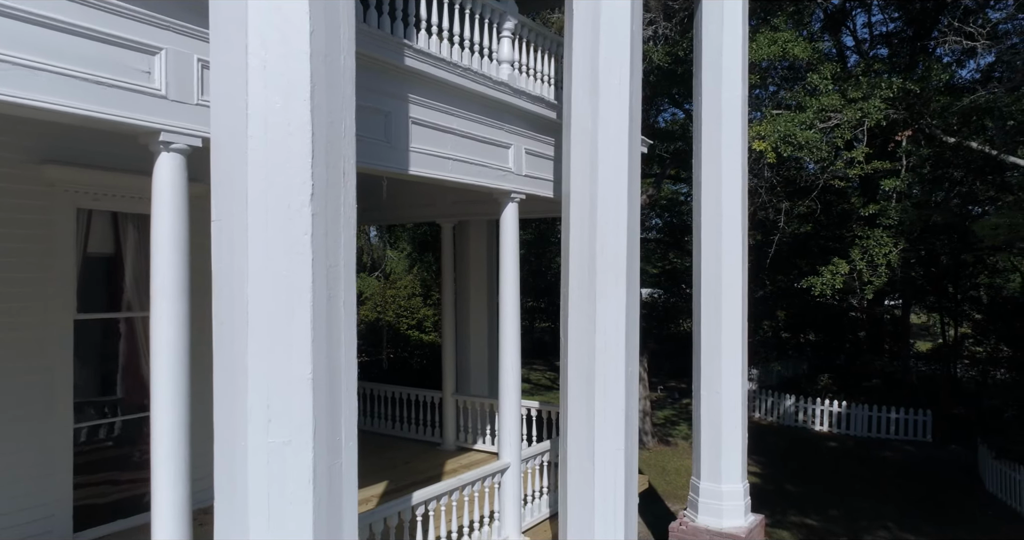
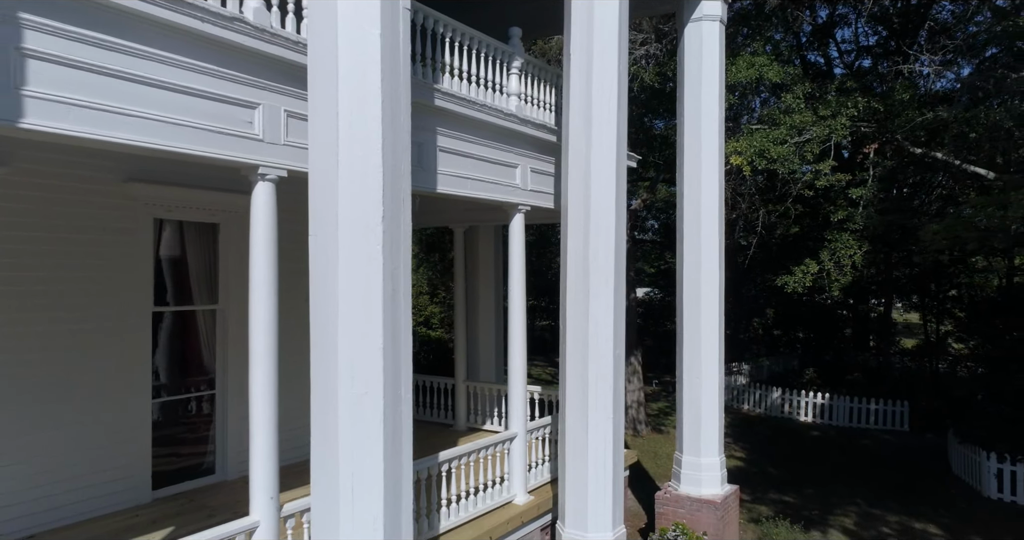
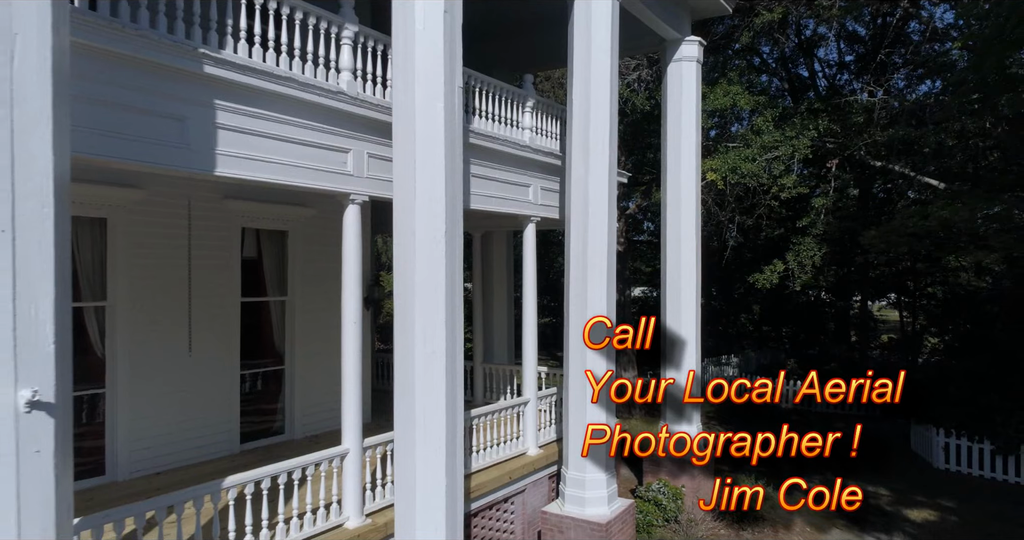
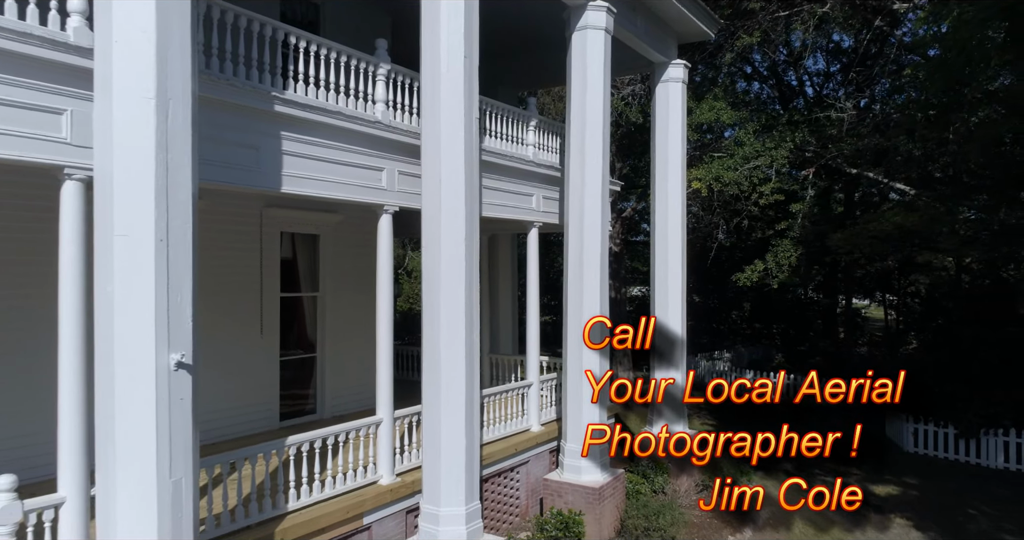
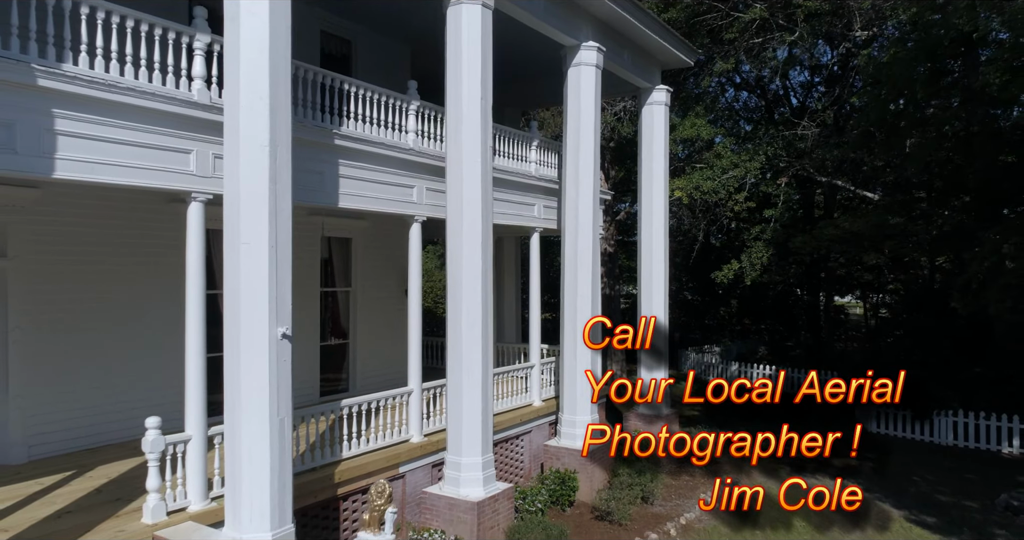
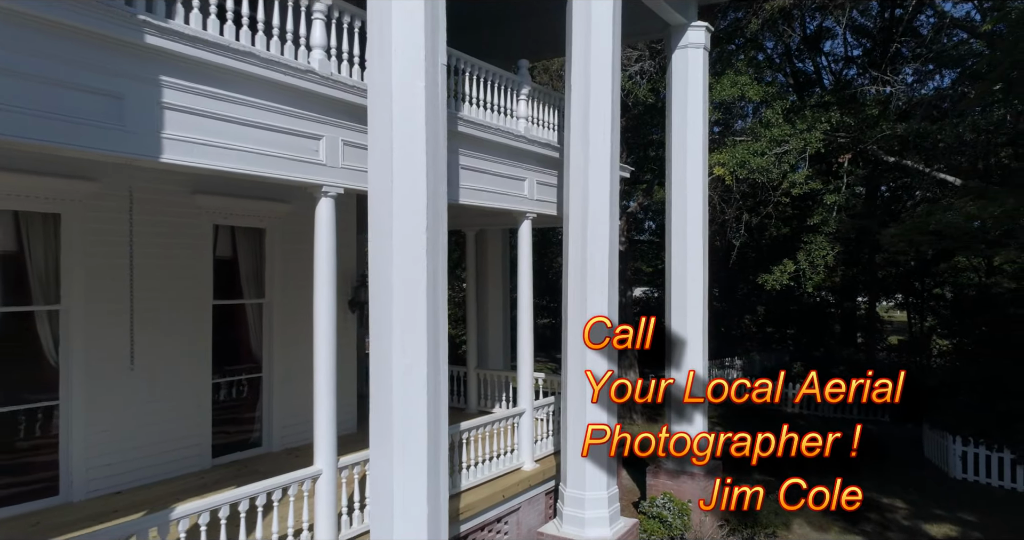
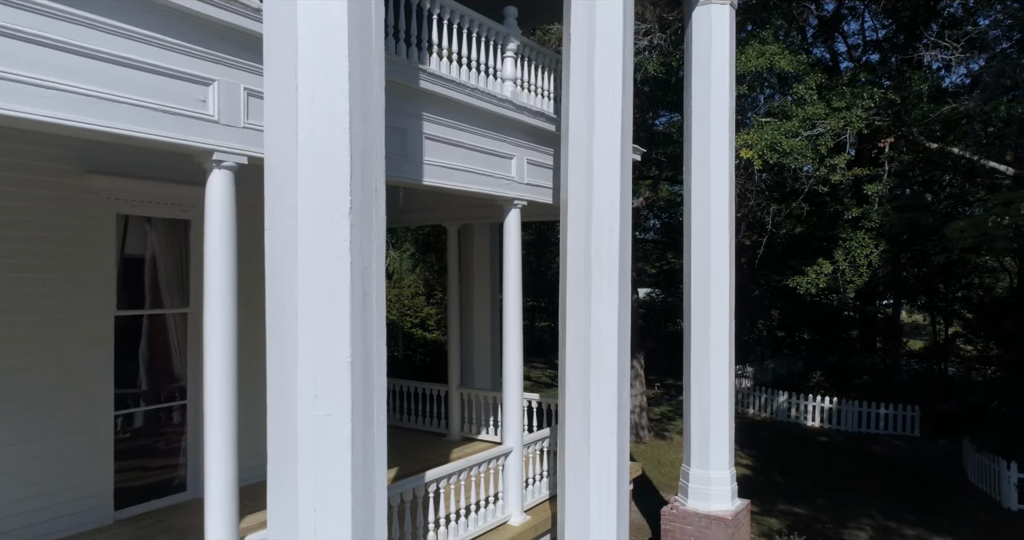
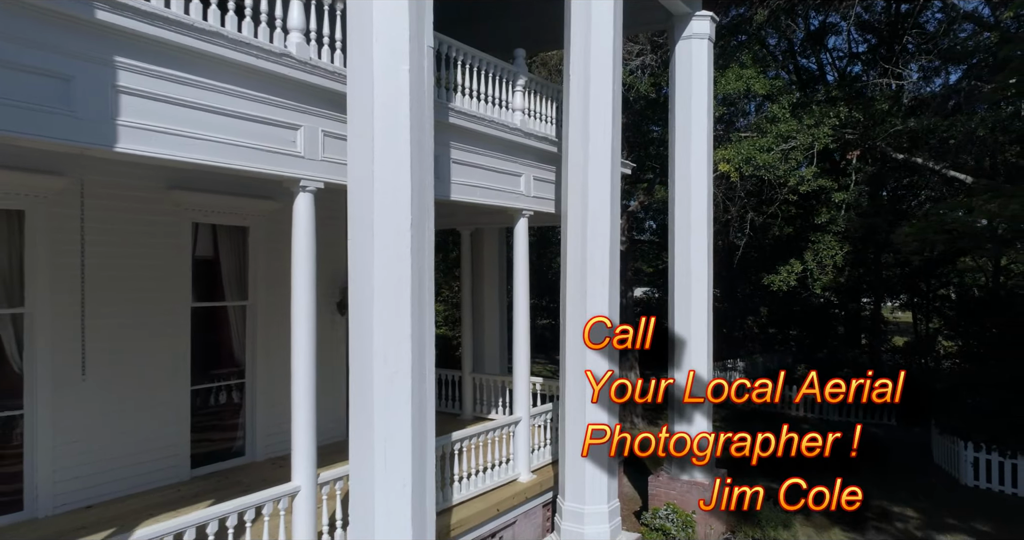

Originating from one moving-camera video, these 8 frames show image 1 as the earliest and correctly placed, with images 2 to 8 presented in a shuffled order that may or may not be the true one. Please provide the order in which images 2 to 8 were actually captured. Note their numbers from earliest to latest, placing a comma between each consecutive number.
7, 2, 8, 6, 3, 4, 5
